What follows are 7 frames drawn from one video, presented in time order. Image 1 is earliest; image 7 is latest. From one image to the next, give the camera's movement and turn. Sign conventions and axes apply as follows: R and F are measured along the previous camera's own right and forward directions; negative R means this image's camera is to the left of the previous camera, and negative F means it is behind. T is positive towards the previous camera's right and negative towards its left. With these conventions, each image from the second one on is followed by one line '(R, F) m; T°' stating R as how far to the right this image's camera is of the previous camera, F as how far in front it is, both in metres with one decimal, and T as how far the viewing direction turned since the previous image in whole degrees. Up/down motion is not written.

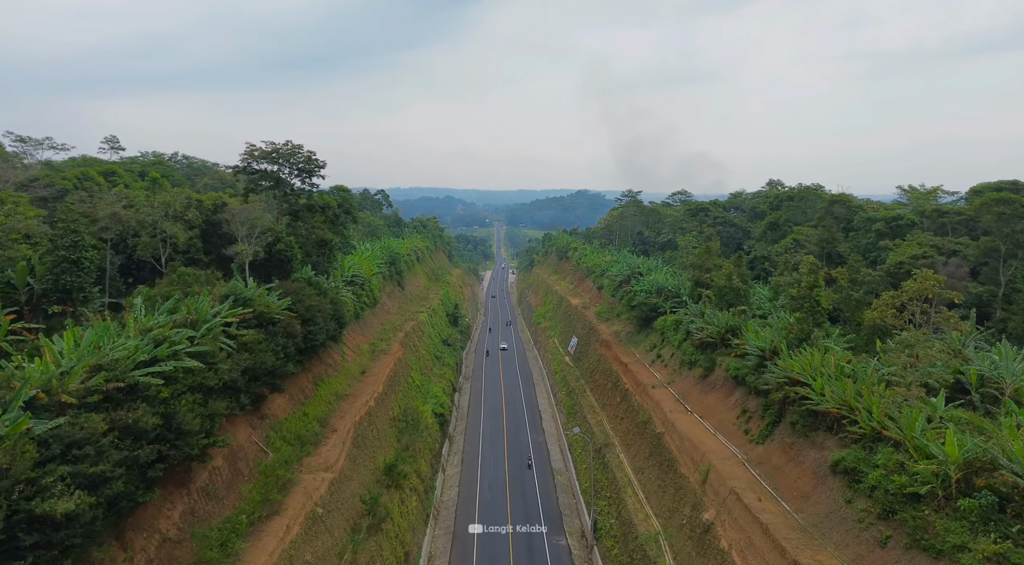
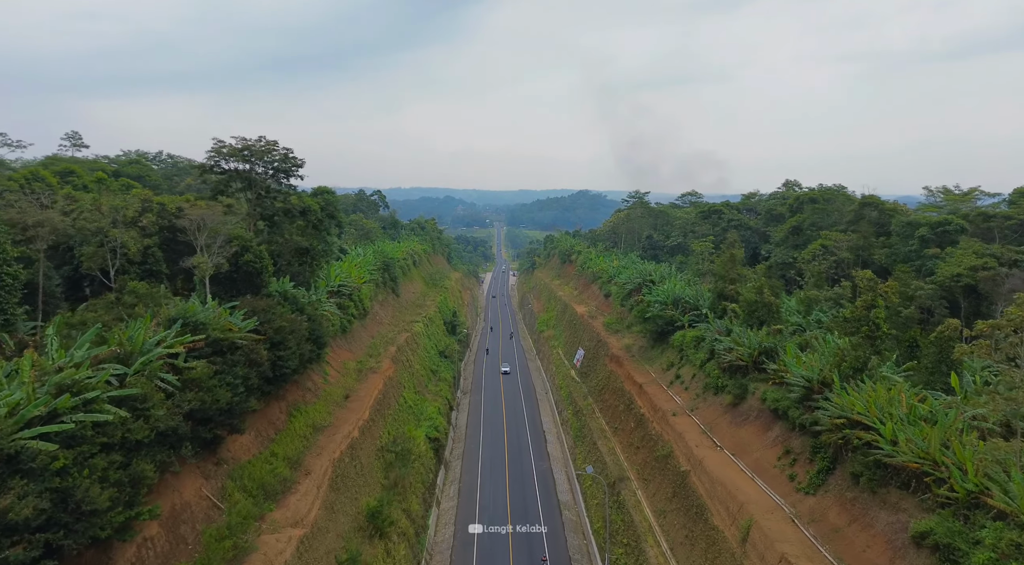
(-0.1, +3.0) m; 0°
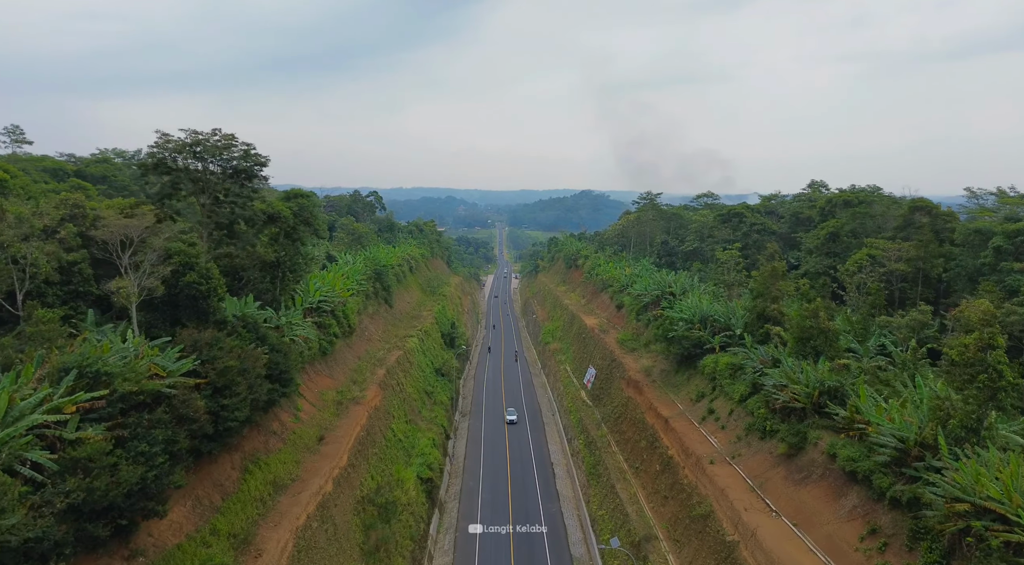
(-0.1, +3.8) m; 0°
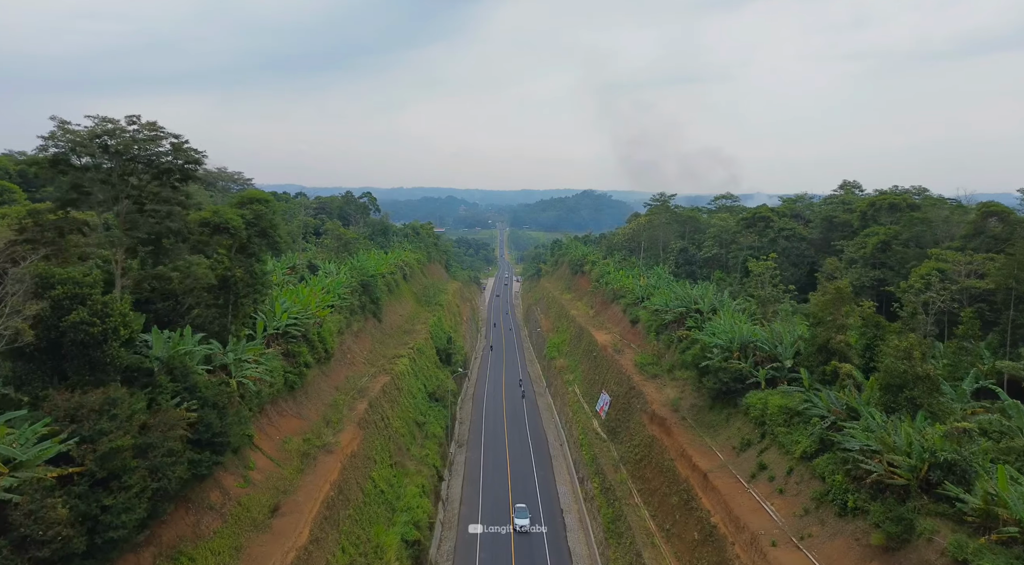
(-0.1, +4.2) m; 0°
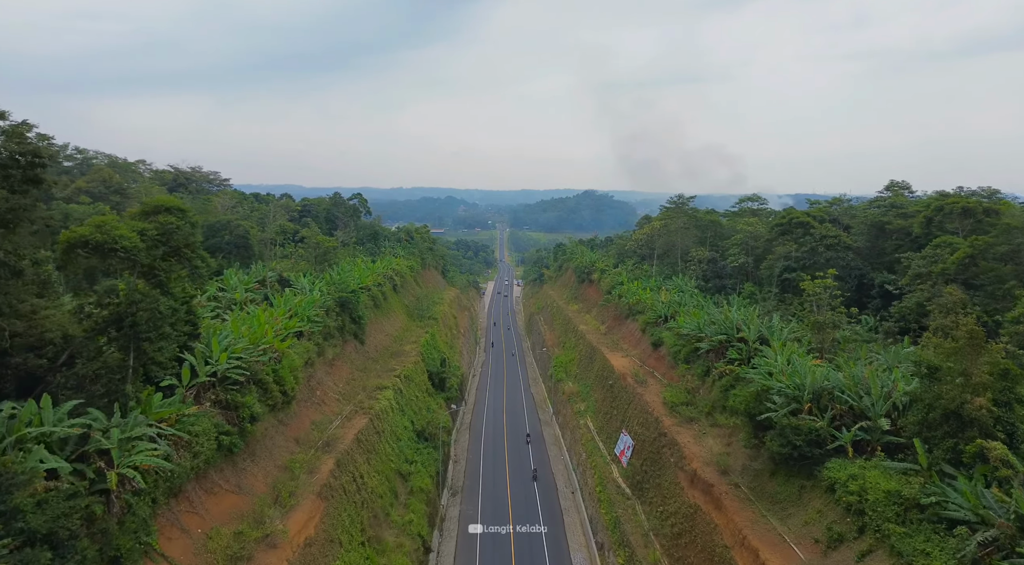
(-0.1, +5.1) m; 0°
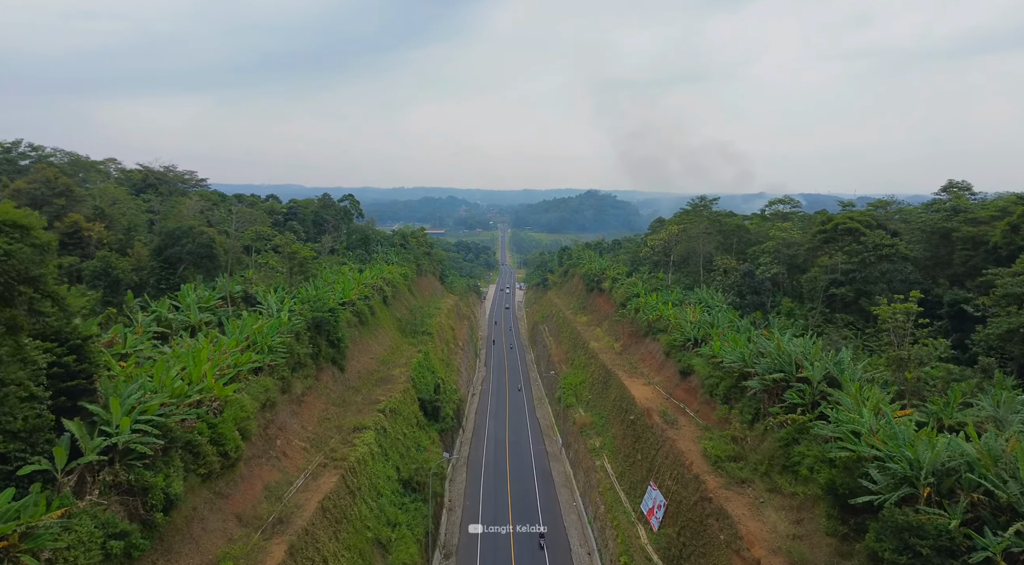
(-0.1, +4.7) m; 0°
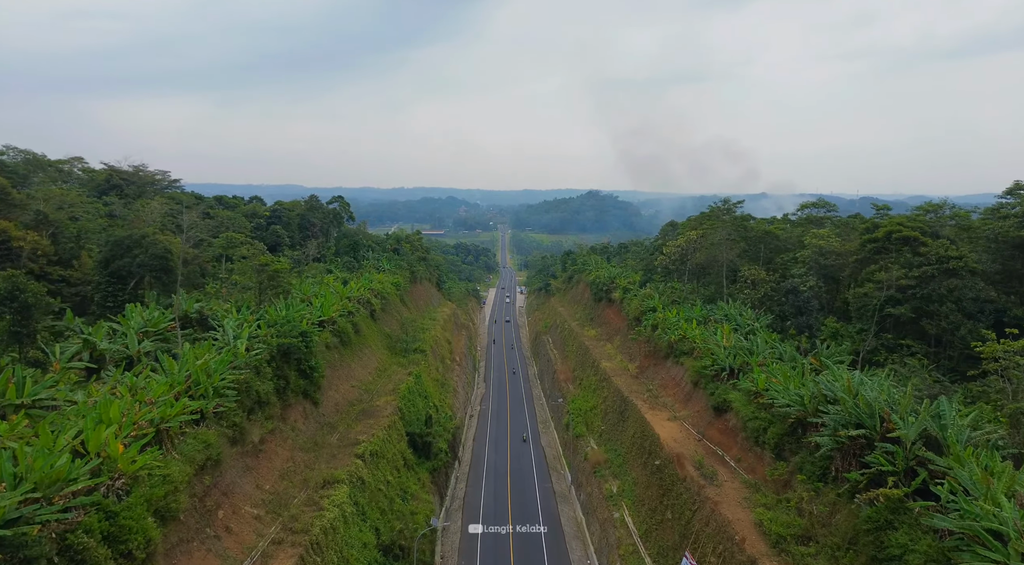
(-0.1, +4.3) m; 0°
